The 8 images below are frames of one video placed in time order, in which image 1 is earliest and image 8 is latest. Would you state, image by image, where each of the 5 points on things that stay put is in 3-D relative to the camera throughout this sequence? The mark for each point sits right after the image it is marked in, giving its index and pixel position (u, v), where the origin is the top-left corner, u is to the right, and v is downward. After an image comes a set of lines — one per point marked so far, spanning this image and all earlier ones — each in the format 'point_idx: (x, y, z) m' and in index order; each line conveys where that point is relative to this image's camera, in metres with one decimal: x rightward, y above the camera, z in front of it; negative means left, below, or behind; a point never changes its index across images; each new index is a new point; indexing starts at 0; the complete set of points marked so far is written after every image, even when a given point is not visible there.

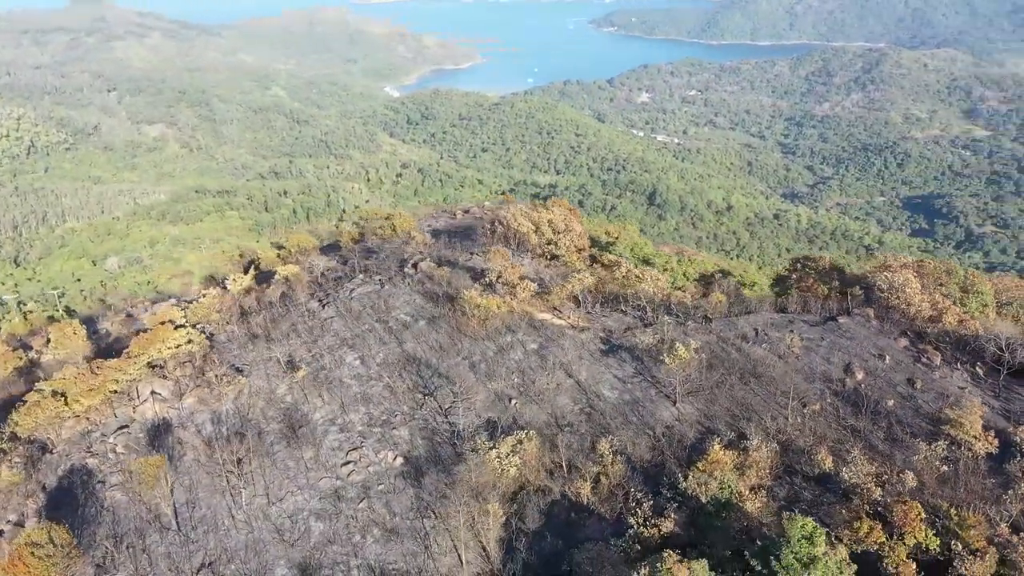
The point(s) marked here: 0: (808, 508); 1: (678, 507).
0: (+7.0, -5.3, +19.6) m
1: (+4.0, -5.3, +19.7) m
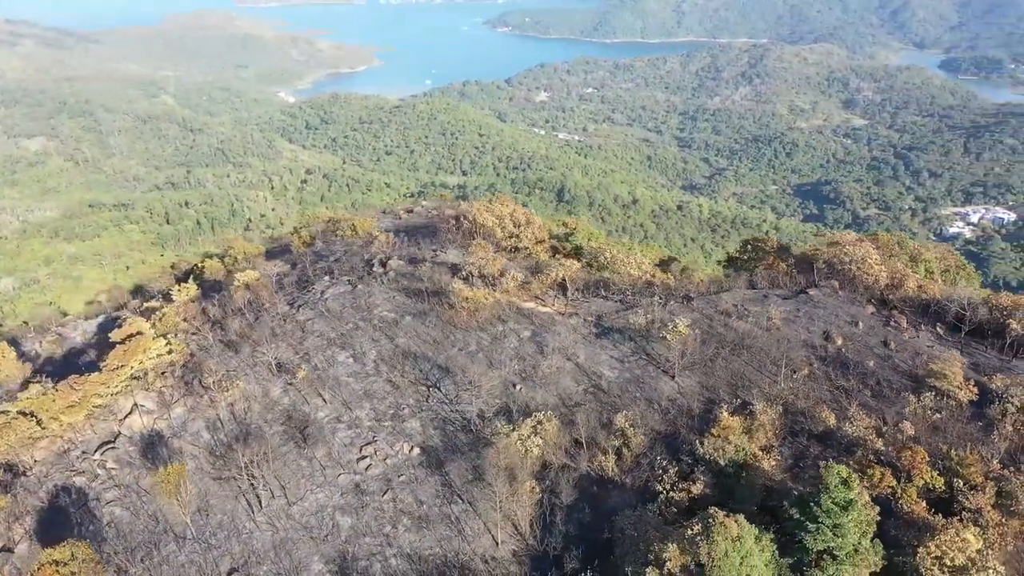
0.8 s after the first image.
0: (+7.9, -4.5, +21.2) m
1: (+4.9, -4.7, +21.0) m
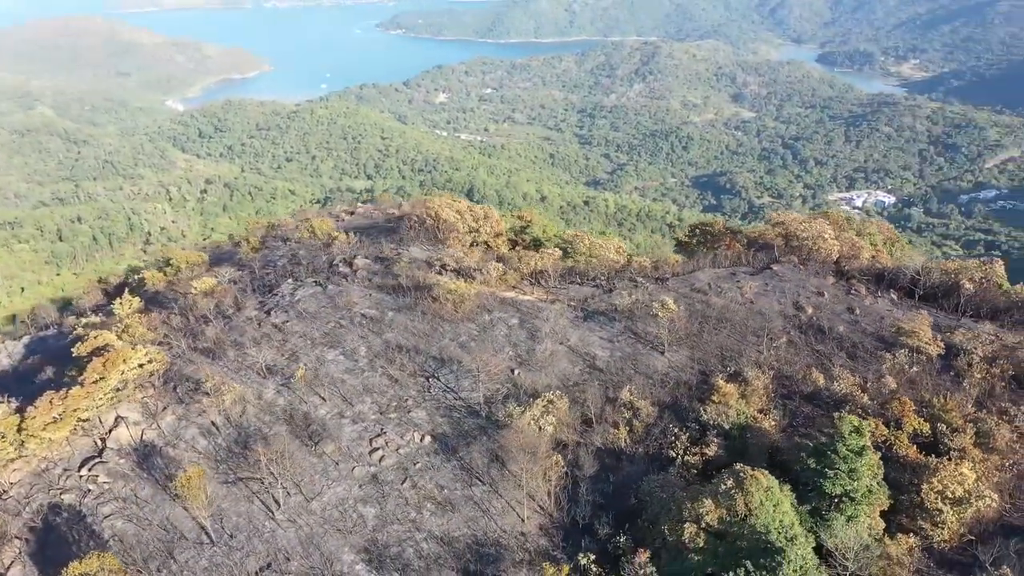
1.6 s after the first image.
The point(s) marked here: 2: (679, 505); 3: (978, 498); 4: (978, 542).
0: (+8.4, -3.7, +23.0) m
1: (+5.5, -4.1, +22.4) m
2: (+4.0, -5.3, +19.7) m
3: (+10.9, -4.9, +18.9) m
4: (+10.8, -5.9, +19.0) m
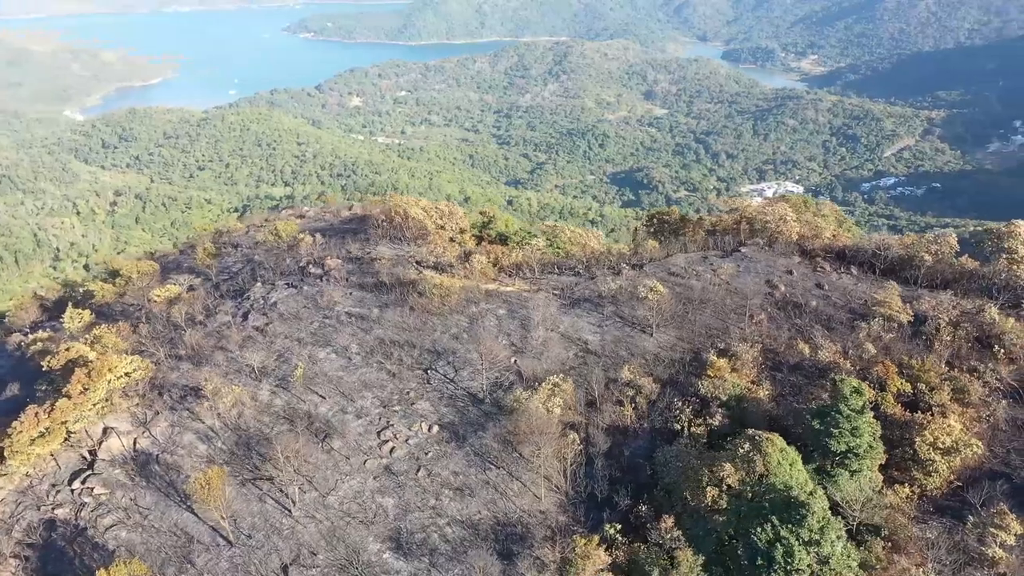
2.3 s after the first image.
0: (+8.7, -3.0, +24.5) m
1: (+5.8, -3.5, +23.7) m
2: (+4.7, -4.7, +20.8) m
3: (+11.6, -4.1, +20.7) m
4: (+11.5, -5.1, +20.9) m
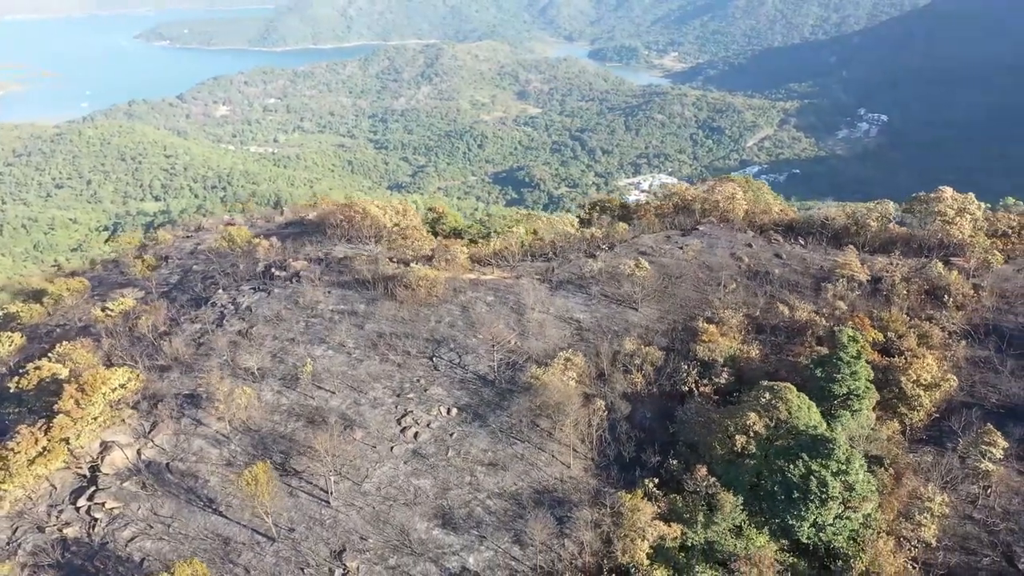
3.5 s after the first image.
0: (+9.1, -1.9, +27.1) m
1: (+6.4, -2.5, +25.8) m
2: (+5.8, -3.9, +22.8) m
3: (+12.6, -2.8, +23.7) m
4: (+12.6, -3.8, +23.8) m
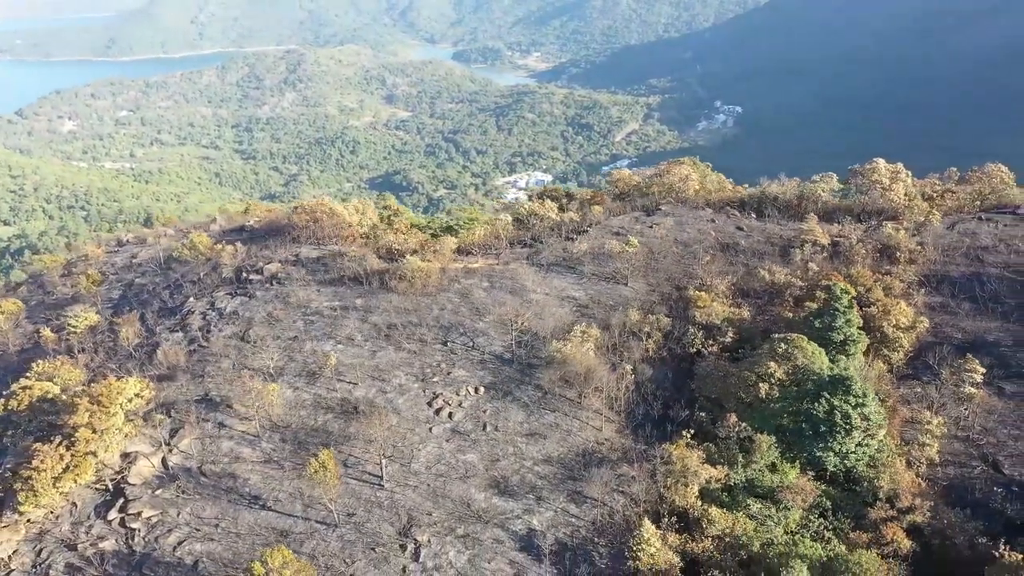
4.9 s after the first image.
0: (+9.5, -0.6, +29.9) m
1: (+7.1, -1.5, +28.3) m
2: (+7.0, -2.8, +25.3) m
3: (+13.5, -1.3, +27.1) m
4: (+13.6, -2.3, +27.3) m
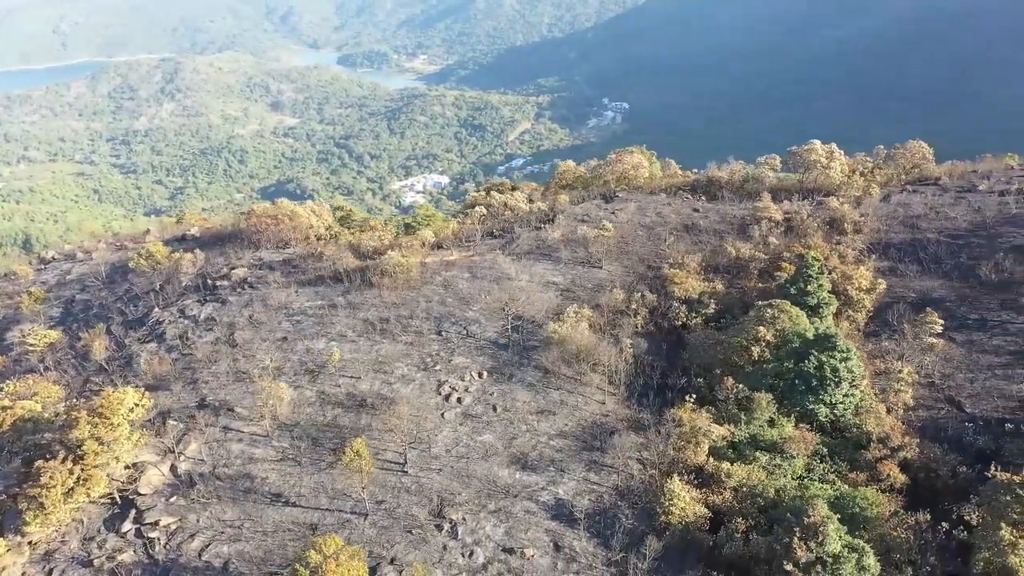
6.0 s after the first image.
0: (+9.0, +0.4, +32.2) m
1: (+6.8, -0.6, +30.2) m
2: (+7.2, -1.9, +27.2) m
3: (+13.4, 0.0, +29.9) m
4: (+13.4, -1.0, +30.0) m
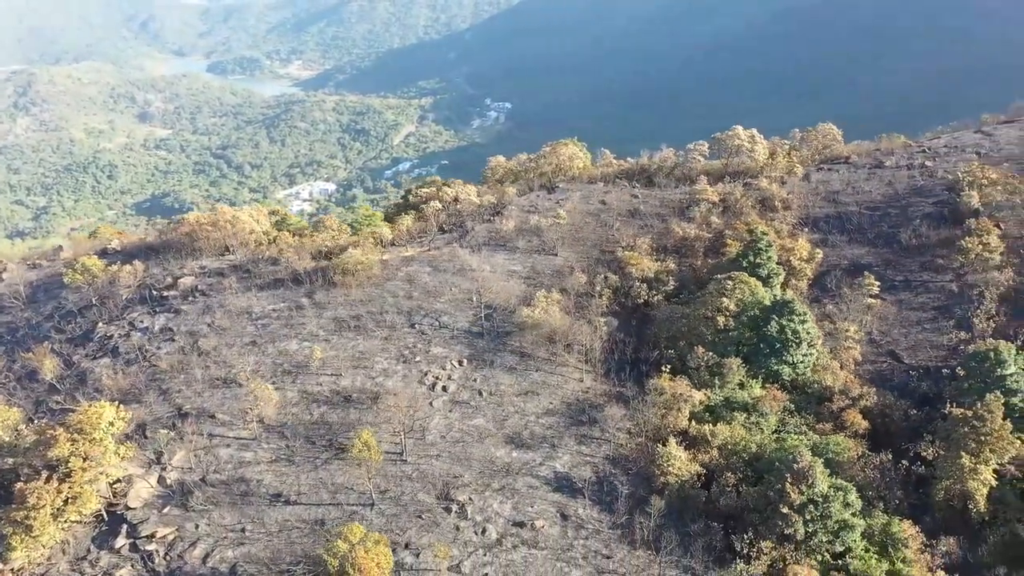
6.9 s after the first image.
0: (+7.4, +1.3, +34.2) m
1: (+5.6, +0.3, +32.0) m
2: (+6.5, -1.0, +29.1) m
3: (+12.1, +1.2, +32.5) m
4: (+12.2, +0.2, +32.7) m
